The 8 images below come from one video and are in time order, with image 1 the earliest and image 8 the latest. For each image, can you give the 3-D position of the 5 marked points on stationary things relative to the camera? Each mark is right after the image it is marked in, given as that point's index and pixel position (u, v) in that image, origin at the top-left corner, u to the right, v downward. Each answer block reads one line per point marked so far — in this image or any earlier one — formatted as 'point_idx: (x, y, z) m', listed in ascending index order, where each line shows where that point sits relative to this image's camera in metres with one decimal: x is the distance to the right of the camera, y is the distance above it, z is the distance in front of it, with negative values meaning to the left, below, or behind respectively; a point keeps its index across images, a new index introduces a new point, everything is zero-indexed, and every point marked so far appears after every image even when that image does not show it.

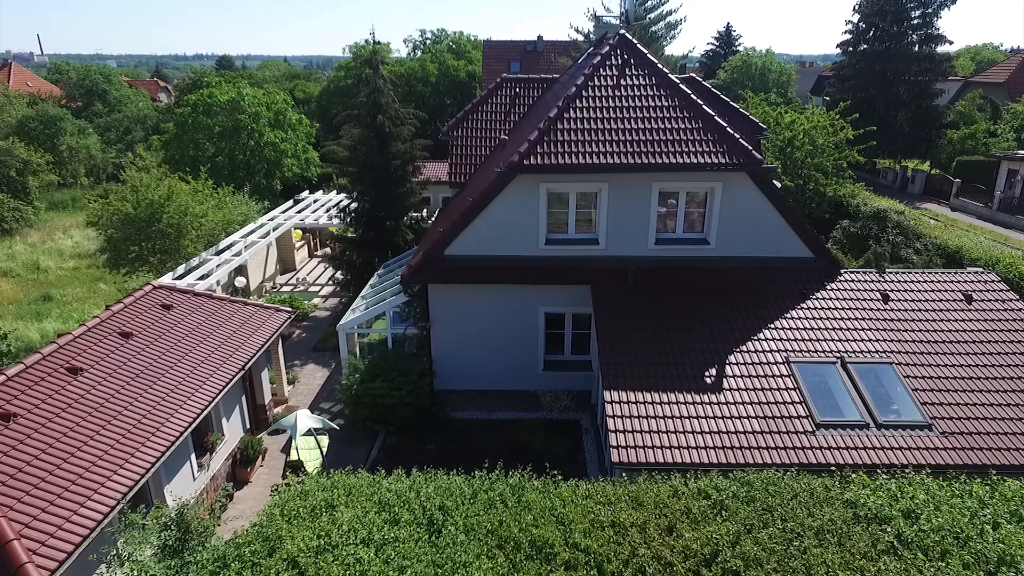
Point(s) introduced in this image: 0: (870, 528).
0: (+2.7, -1.8, +7.4) m
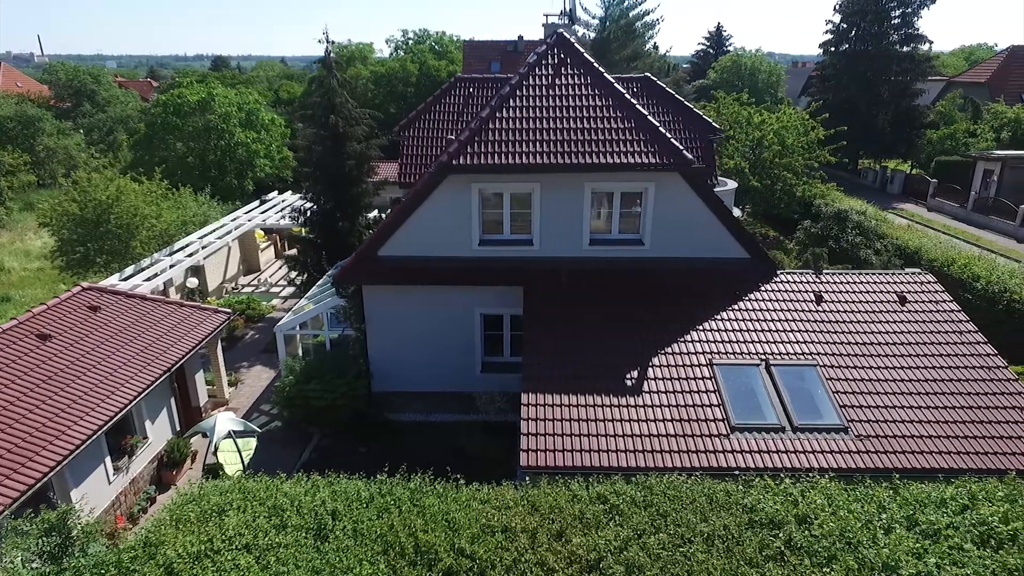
0: (+1.9, -1.8, +7.3) m
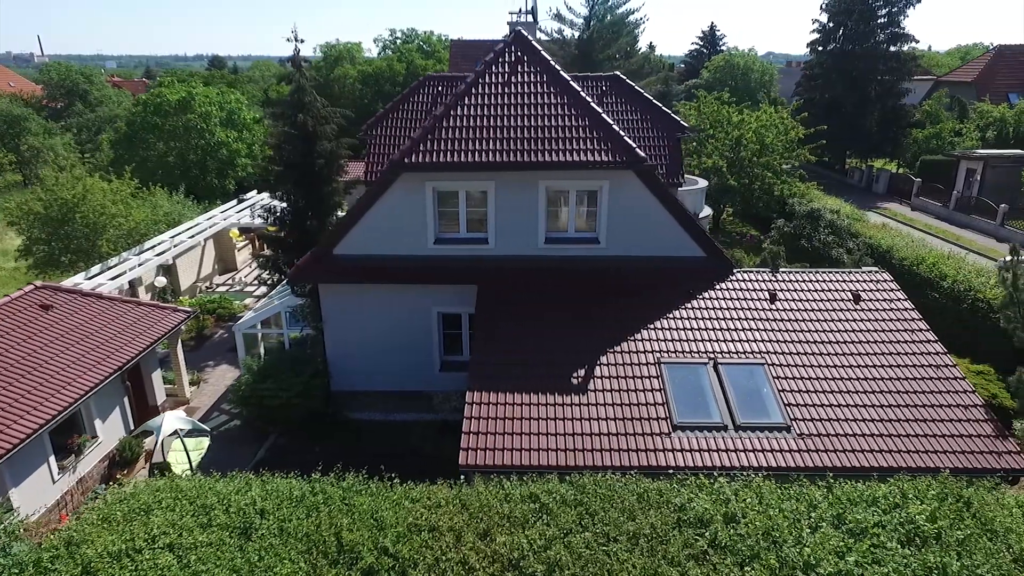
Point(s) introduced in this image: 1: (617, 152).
0: (+1.3, -1.8, +7.3) m
1: (+1.2, +1.6, +11.7) m
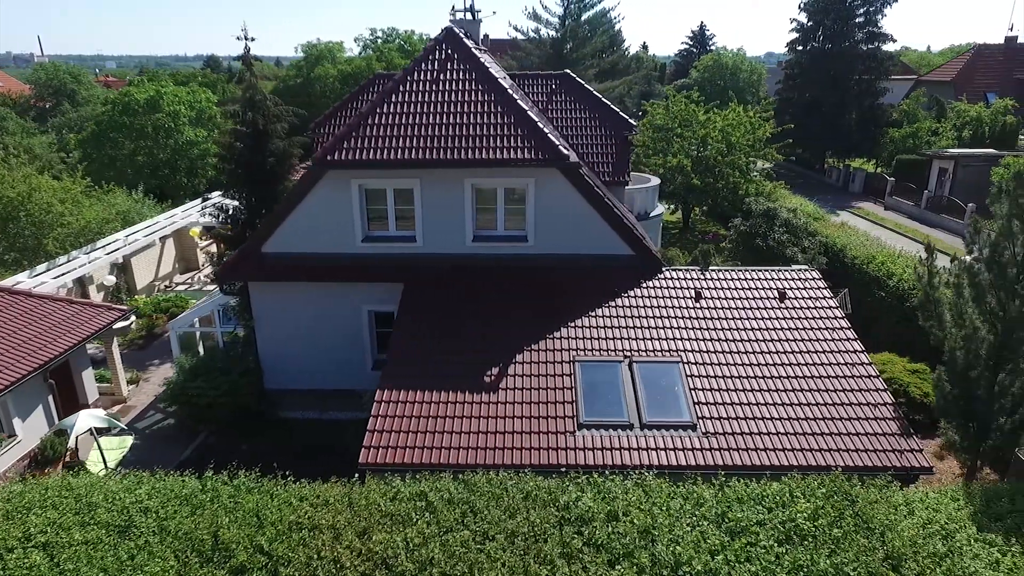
0: (+0.4, -1.8, +7.2) m
1: (+0.3, +1.6, +11.6) m
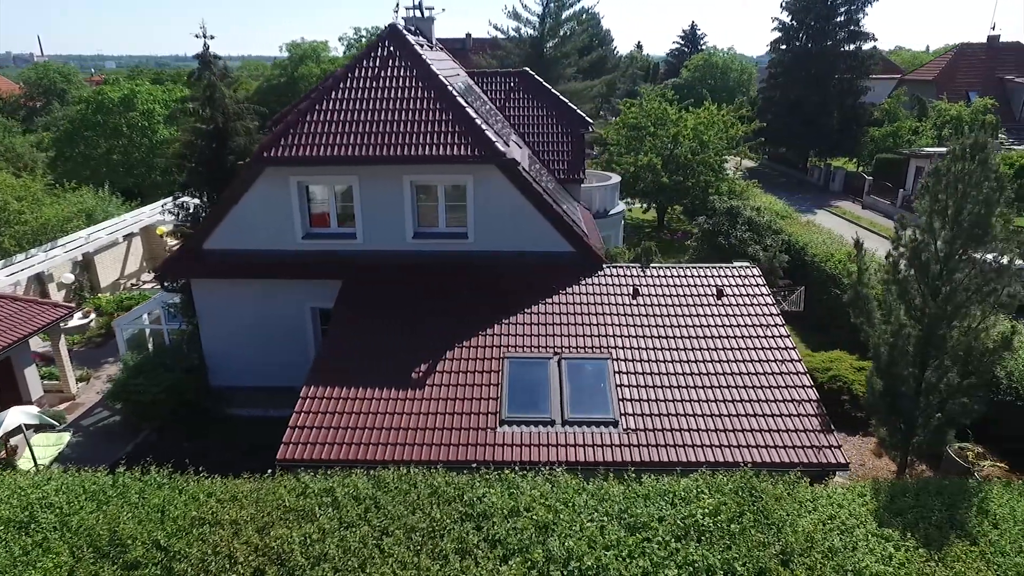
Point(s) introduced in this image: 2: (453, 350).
0: (-0.3, -1.8, +7.2) m
1: (-0.4, +1.7, +11.6) m
2: (-0.6, -0.7, +10.5) m
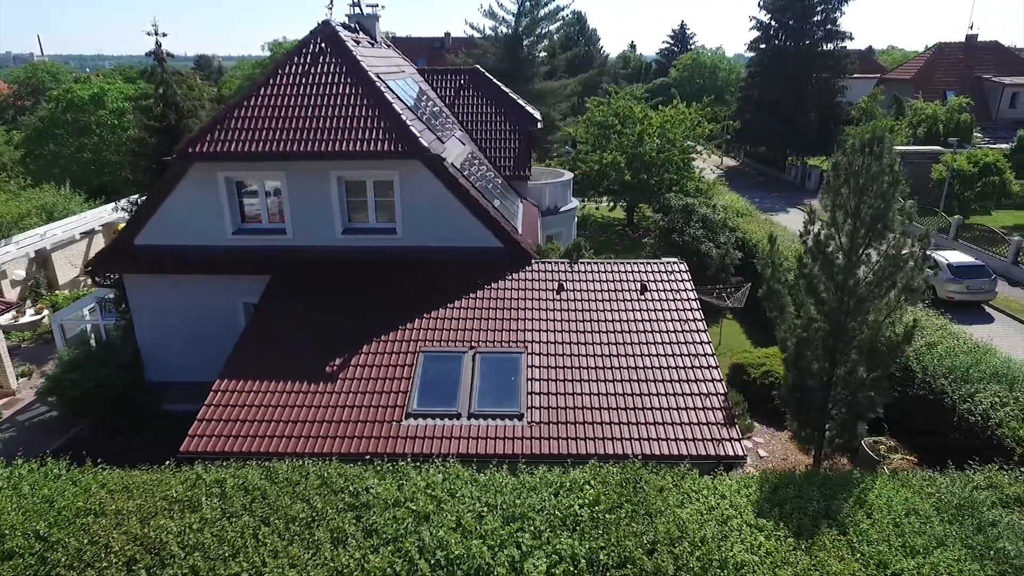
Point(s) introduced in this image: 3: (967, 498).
0: (-1.2, -1.7, +7.3) m
1: (-1.3, +1.7, +11.7) m
2: (-1.5, -0.6, +10.5) m
3: (+3.4, -1.6, +7.3) m
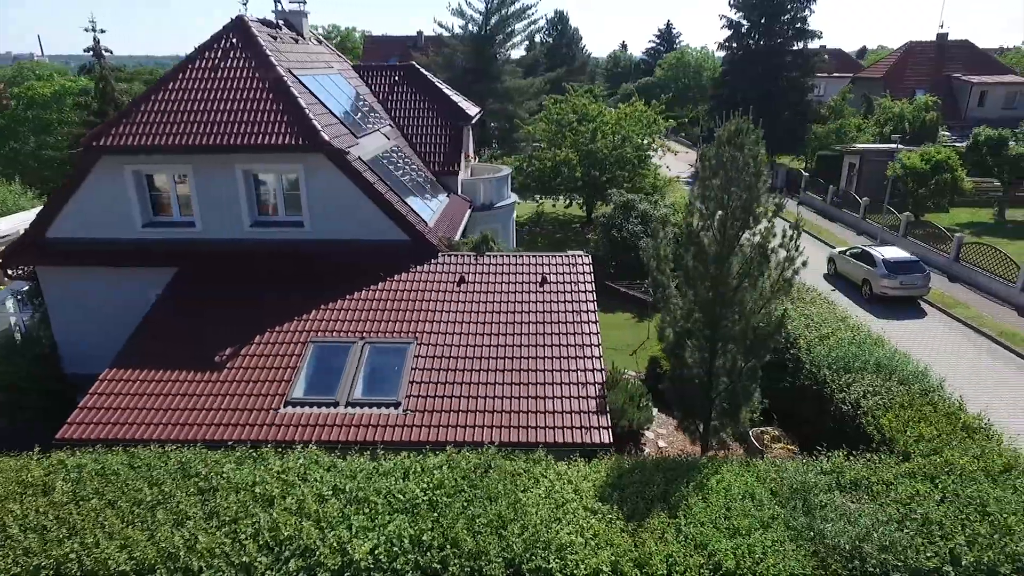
0: (-2.4, -1.6, +7.4) m
1: (-2.5, +1.8, +11.8) m
2: (-2.7, -0.5, +10.7) m
3: (+2.2, -1.5, +7.5) m
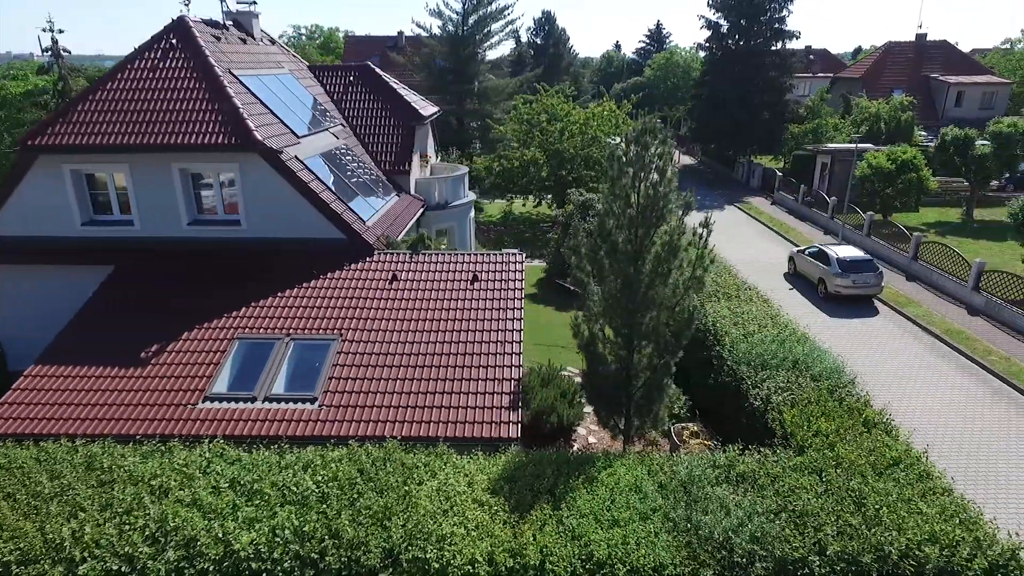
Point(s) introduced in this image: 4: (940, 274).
0: (-3.2, -1.6, +7.5) m
1: (-3.3, +1.9, +11.9) m
2: (-3.5, -0.5, +10.8) m
3: (+1.4, -1.4, +7.6) m
4: (+8.7, +0.3, +19.9) m
